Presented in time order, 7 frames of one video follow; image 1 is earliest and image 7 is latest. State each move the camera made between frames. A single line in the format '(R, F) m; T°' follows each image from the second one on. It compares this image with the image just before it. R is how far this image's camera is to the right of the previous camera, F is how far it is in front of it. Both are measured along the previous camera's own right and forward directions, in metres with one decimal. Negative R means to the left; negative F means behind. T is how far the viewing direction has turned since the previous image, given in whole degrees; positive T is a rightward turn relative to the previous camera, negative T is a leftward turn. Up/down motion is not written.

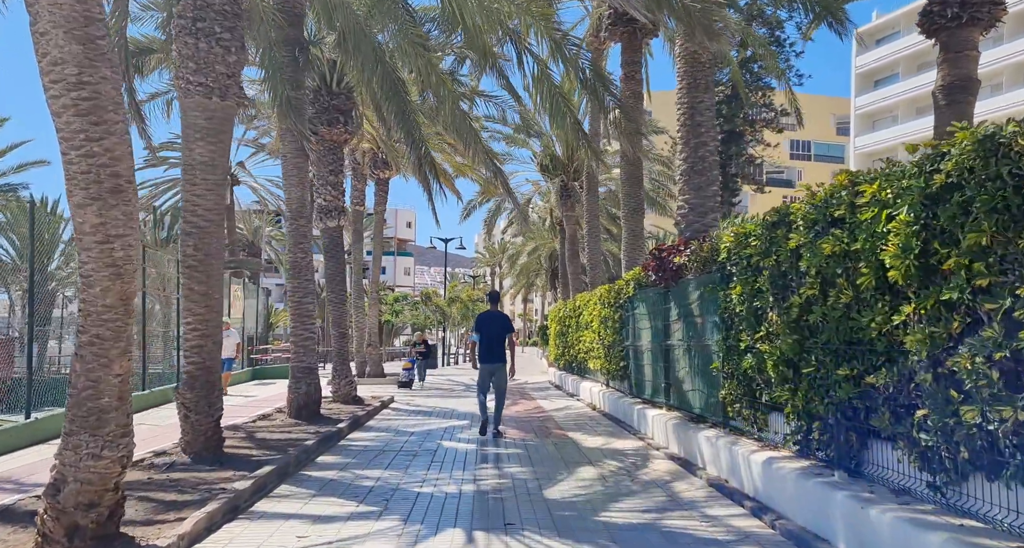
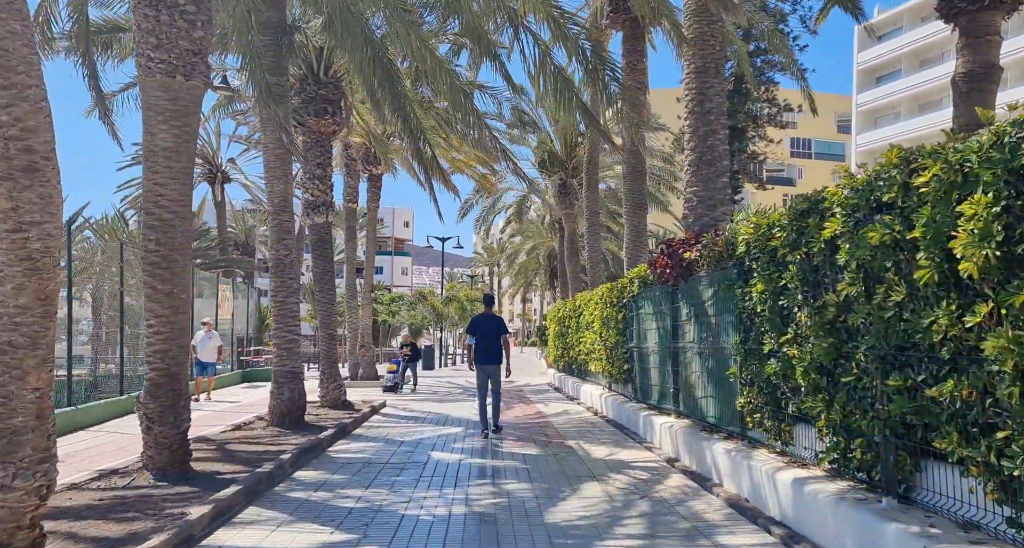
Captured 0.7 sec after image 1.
(0.0, +0.7) m; 0°
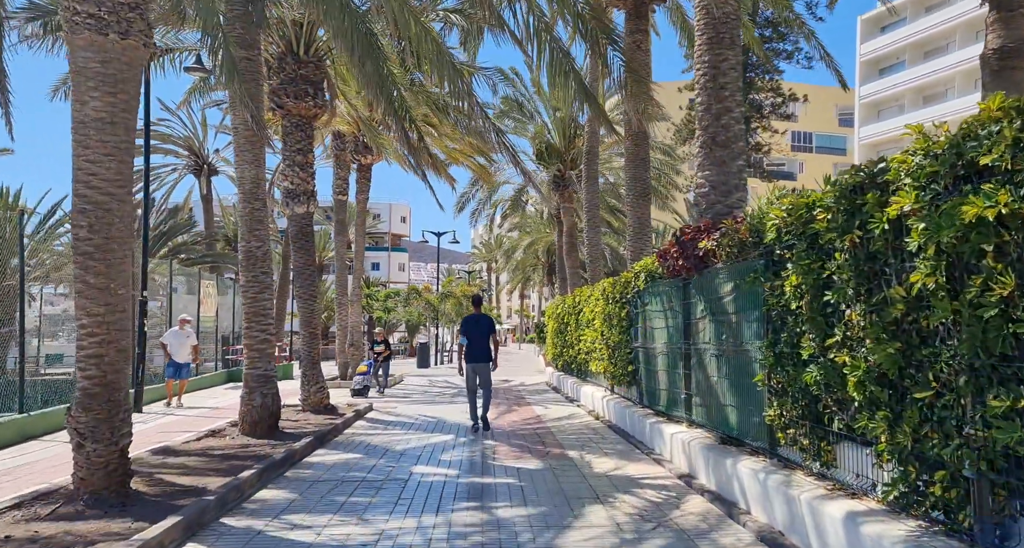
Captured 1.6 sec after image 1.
(+0.1, +1.0) m; 0°
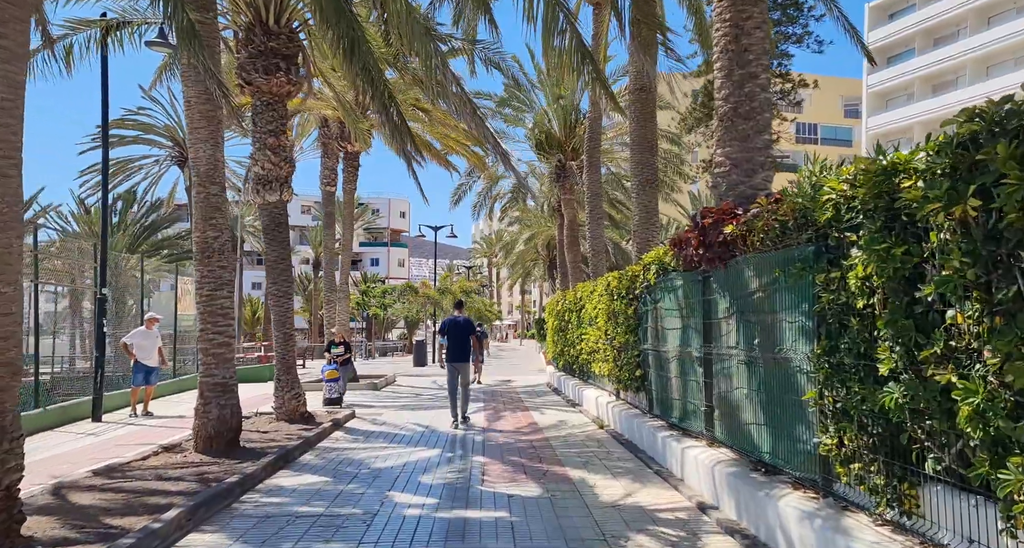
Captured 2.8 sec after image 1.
(+0.1, +1.2) m; 0°
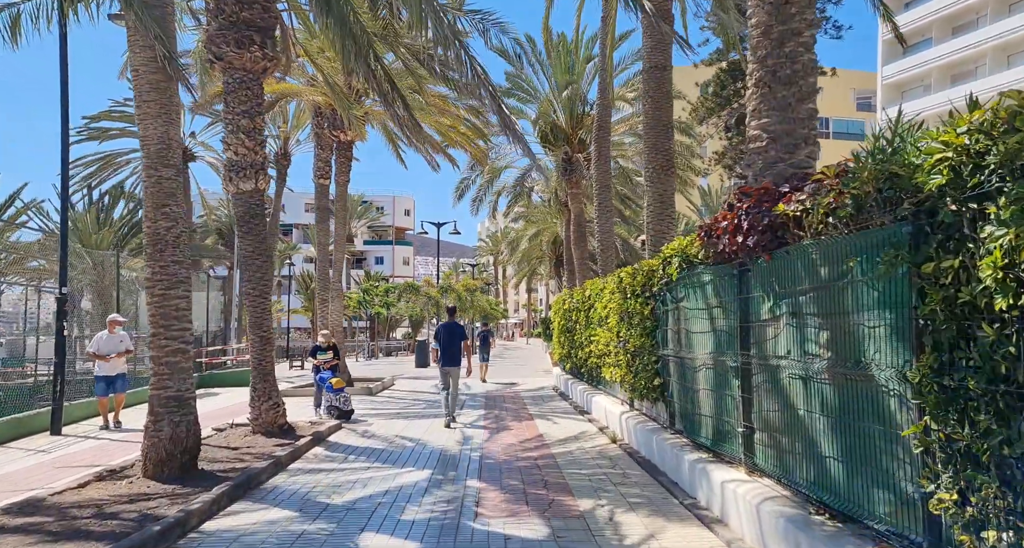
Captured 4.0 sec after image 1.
(+0.1, +1.2) m; 0°
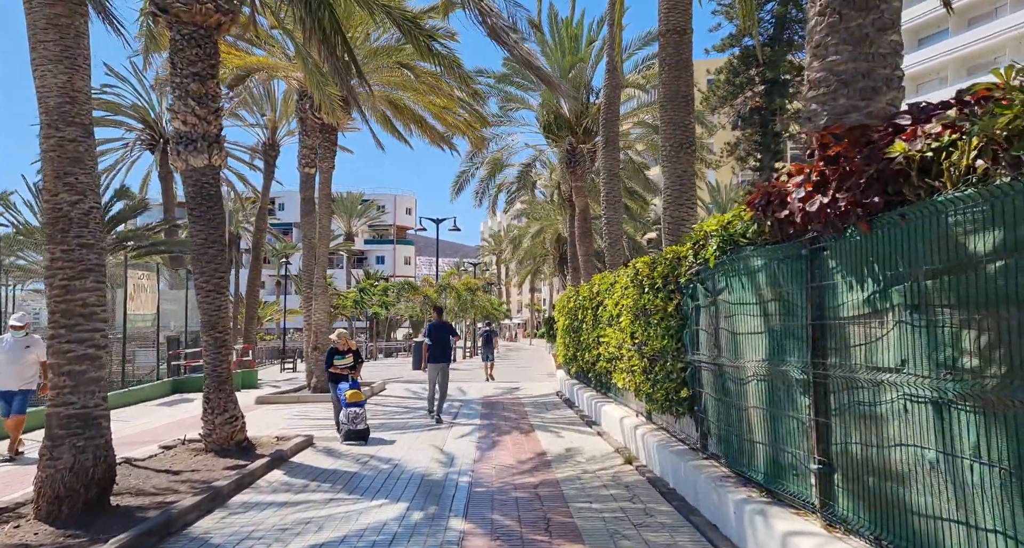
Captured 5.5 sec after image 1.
(+0.1, +1.6) m; 0°
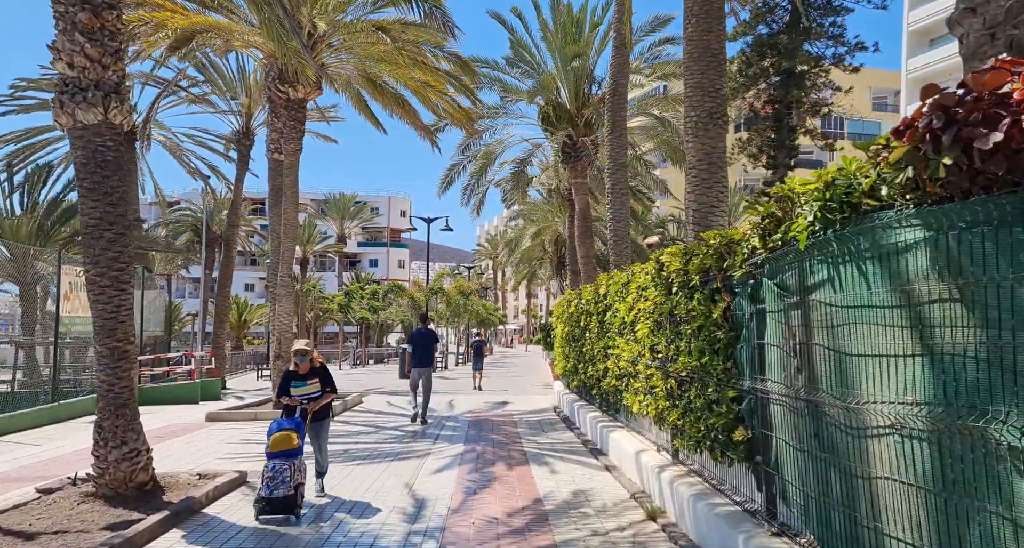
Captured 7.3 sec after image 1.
(+0.1, +2.2) m; 0°
